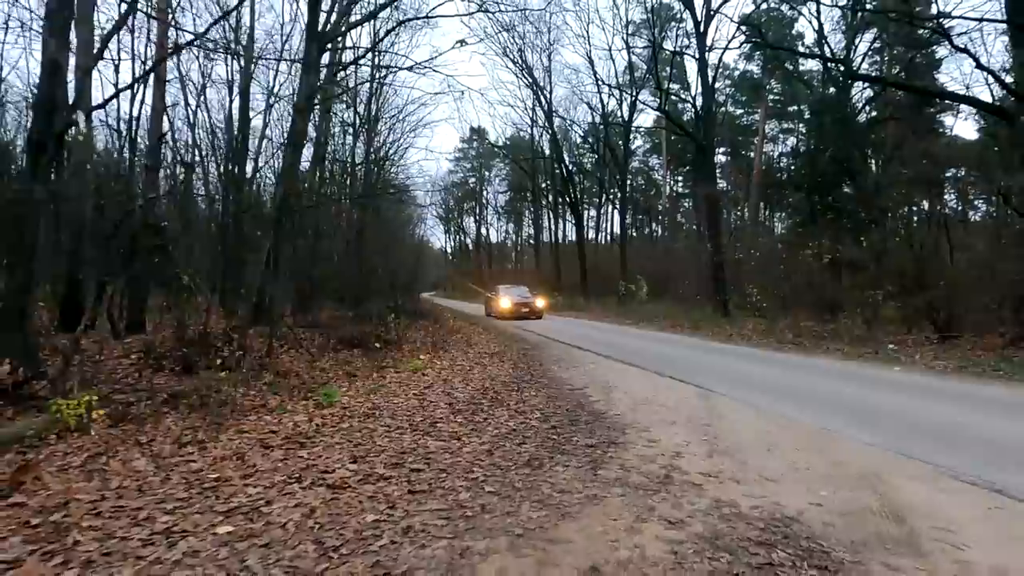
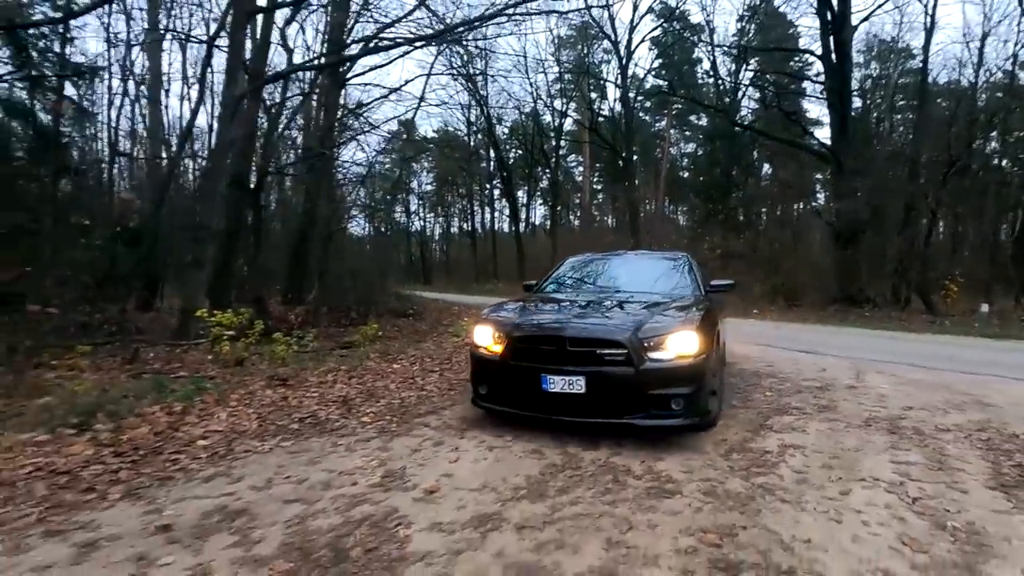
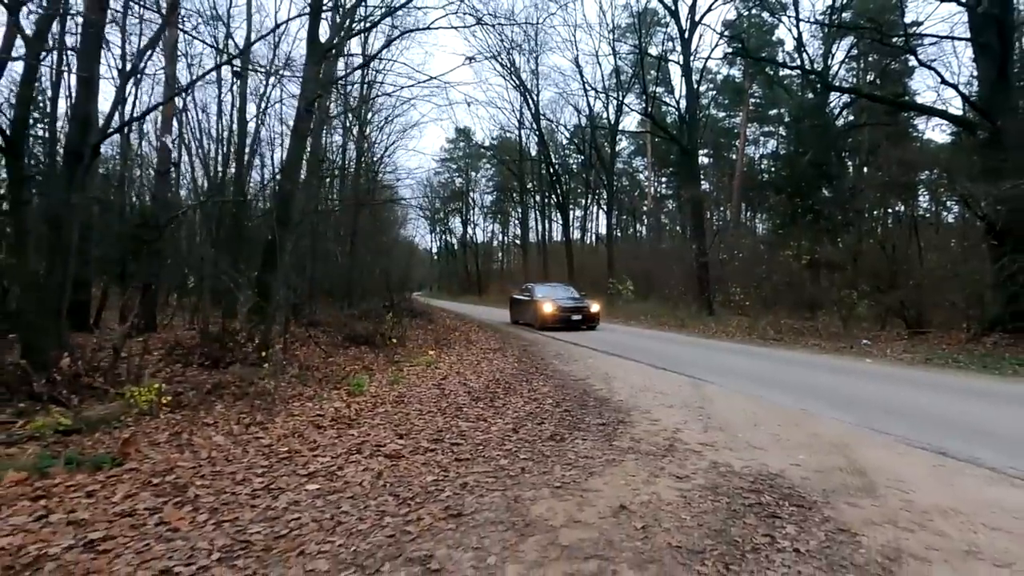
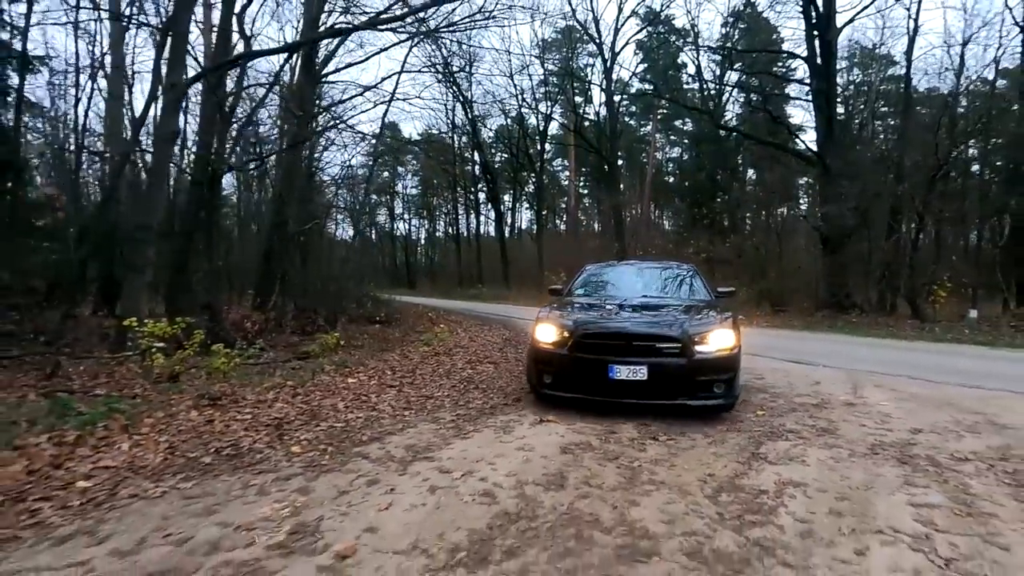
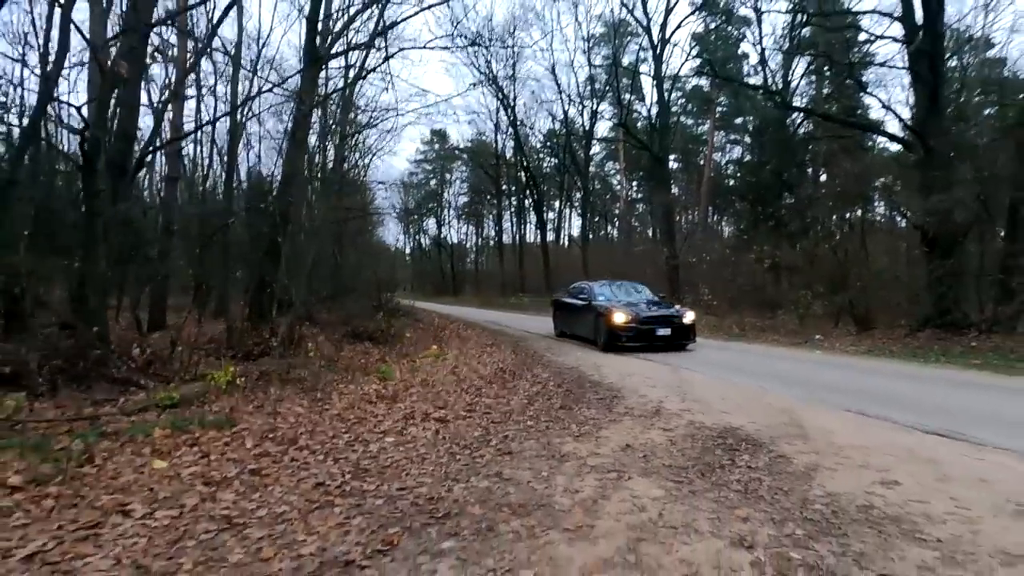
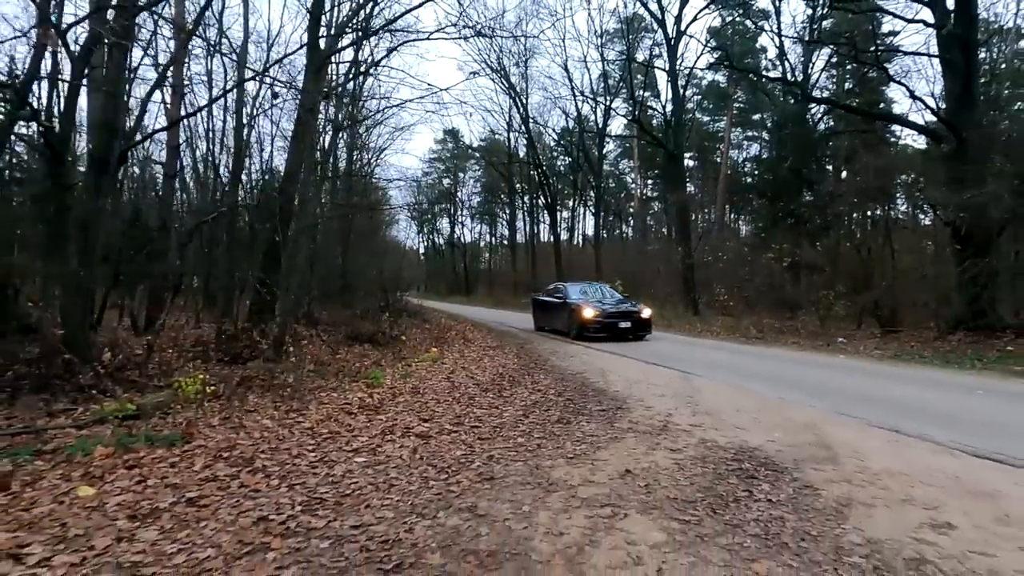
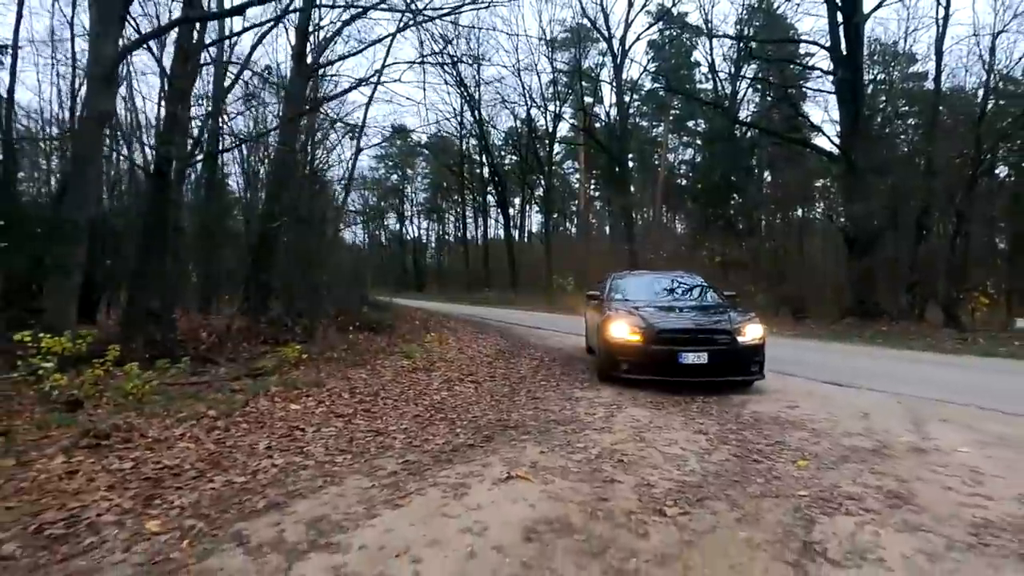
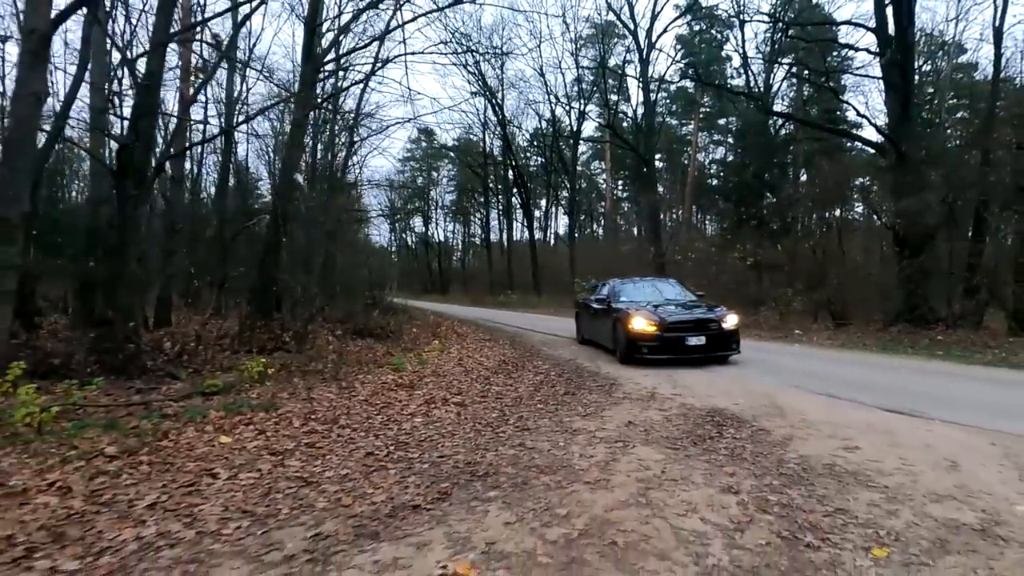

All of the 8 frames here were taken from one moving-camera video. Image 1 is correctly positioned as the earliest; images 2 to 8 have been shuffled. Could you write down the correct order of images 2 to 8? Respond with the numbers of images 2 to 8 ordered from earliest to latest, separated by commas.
3, 6, 5, 8, 7, 4, 2
